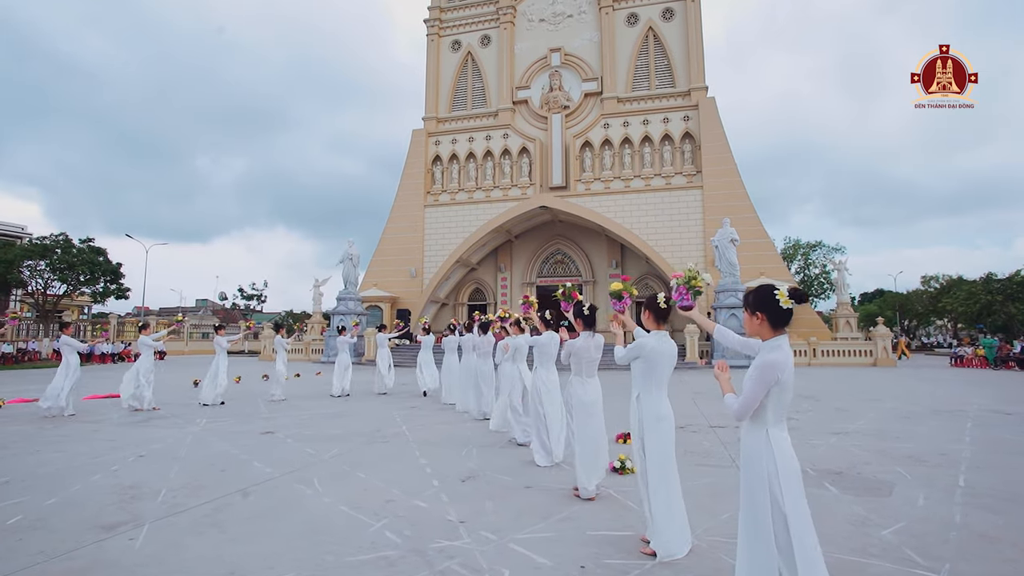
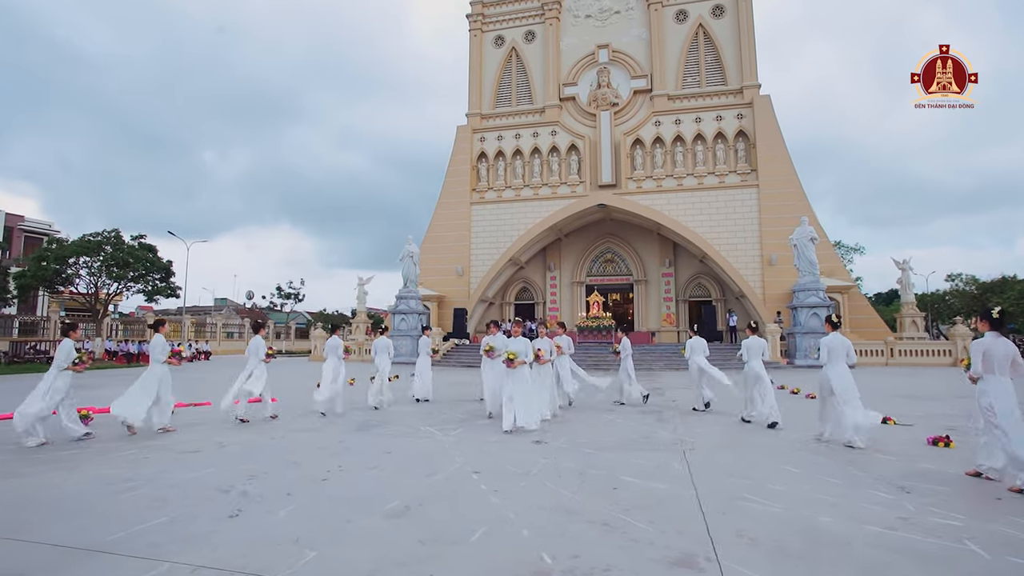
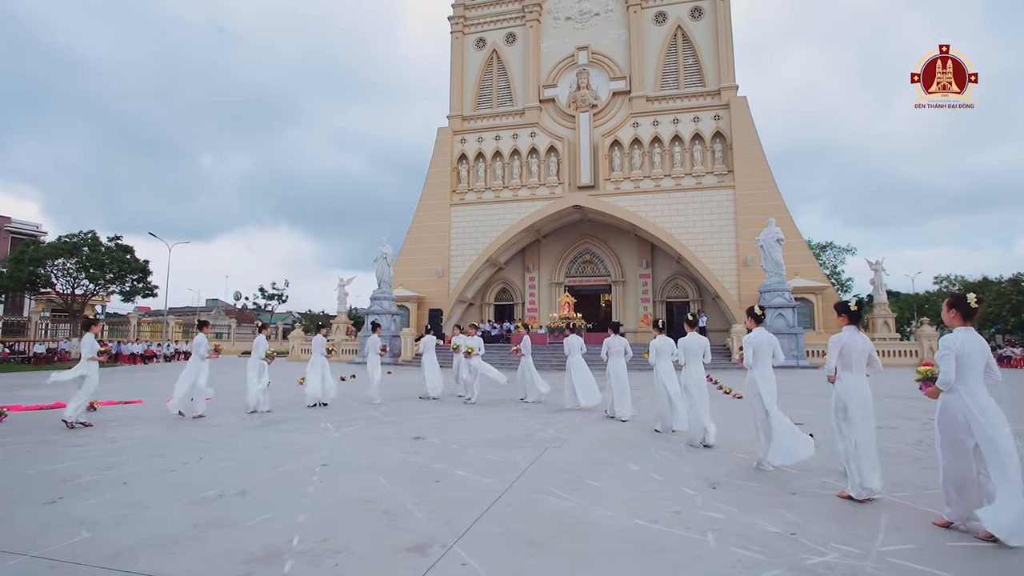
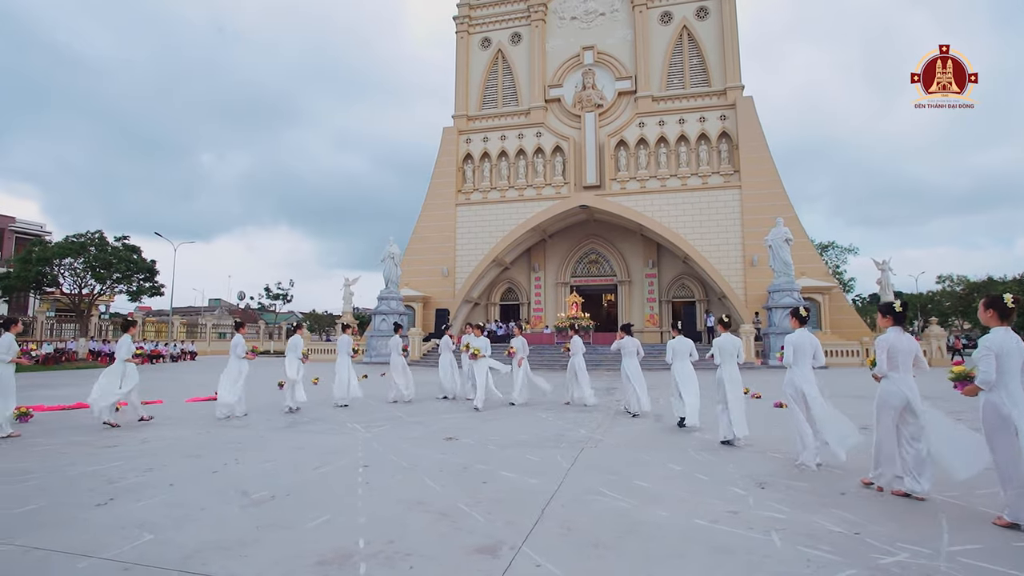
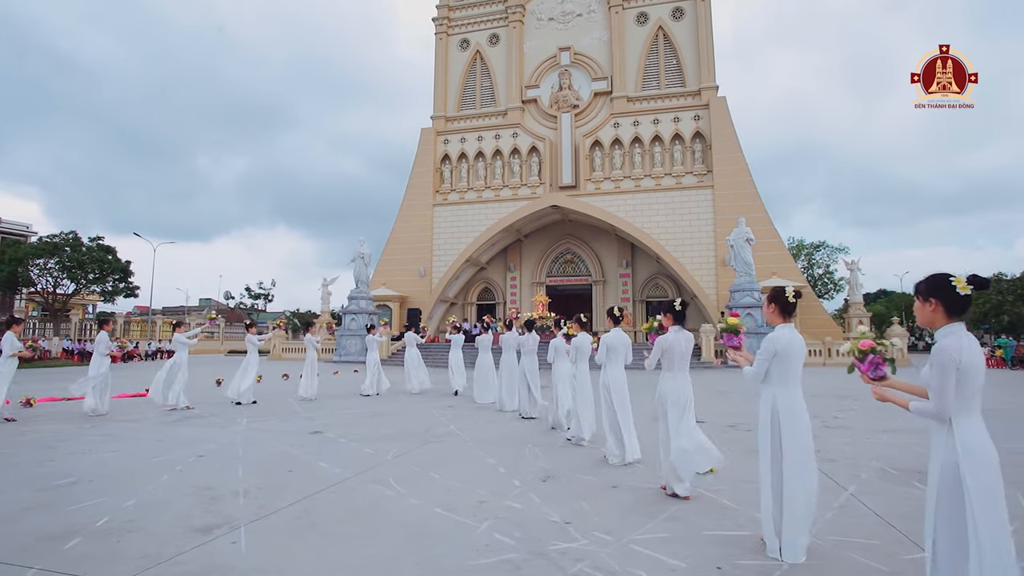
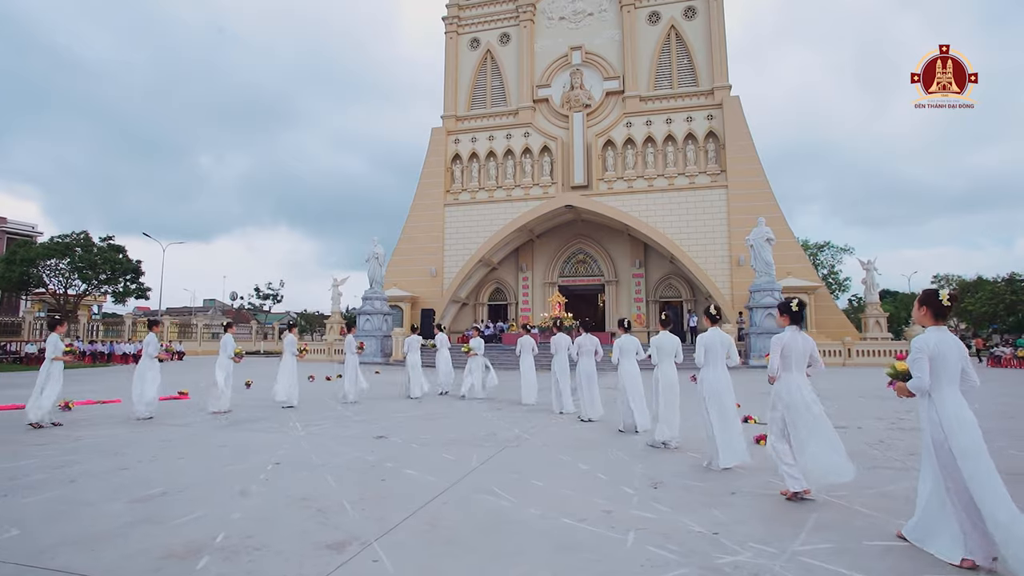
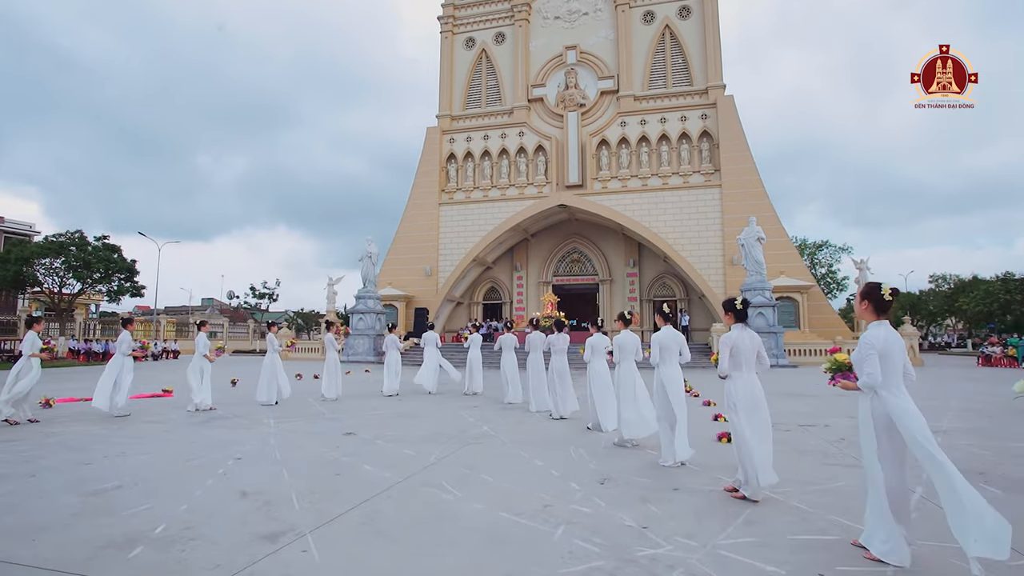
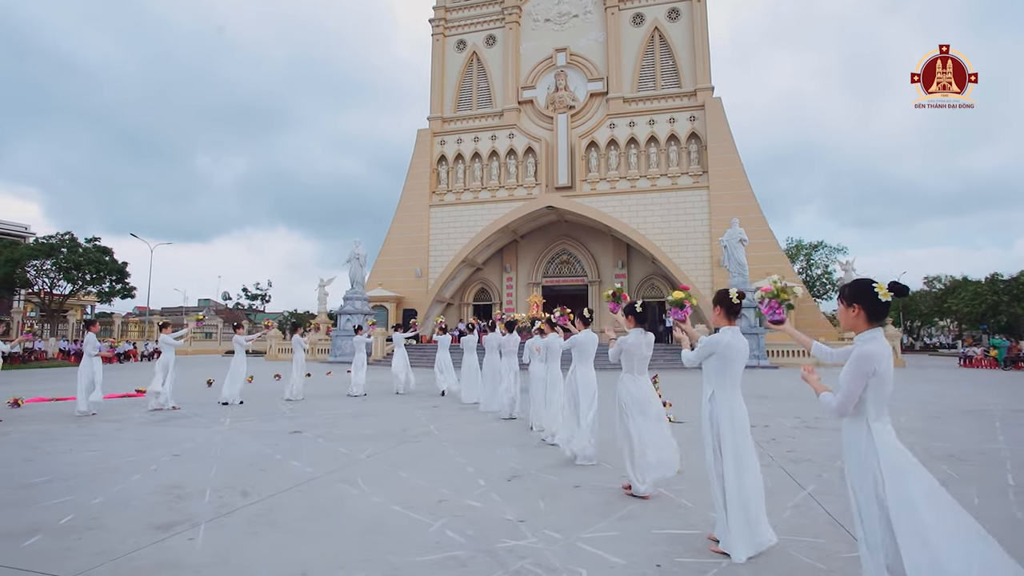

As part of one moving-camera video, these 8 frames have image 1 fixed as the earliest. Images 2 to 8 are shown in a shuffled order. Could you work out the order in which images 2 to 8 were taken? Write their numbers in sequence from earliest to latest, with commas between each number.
8, 5, 7, 6, 3, 4, 2
